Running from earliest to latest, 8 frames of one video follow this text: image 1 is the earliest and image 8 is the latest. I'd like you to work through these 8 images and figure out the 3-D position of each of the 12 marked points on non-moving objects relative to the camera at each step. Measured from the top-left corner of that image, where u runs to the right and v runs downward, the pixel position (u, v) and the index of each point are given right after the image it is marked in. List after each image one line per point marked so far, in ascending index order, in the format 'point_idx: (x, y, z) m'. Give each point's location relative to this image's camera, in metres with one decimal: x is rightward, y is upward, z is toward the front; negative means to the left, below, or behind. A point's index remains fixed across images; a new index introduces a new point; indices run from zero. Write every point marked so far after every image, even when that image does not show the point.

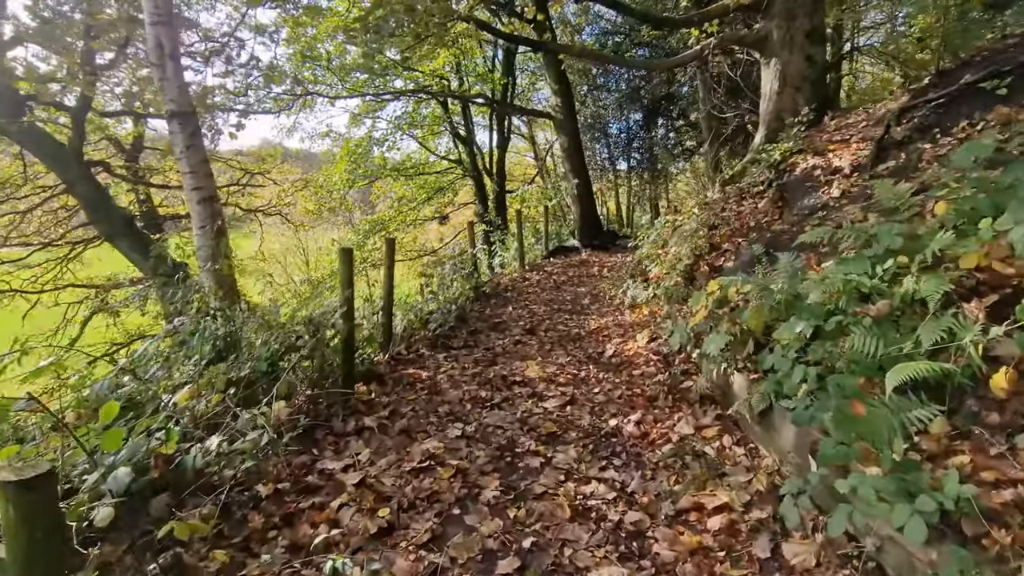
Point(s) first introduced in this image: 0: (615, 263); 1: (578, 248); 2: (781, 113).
0: (+1.6, +0.3, +11.3) m
1: (+1.3, +0.8, +14.3) m
2: (+3.2, +2.1, +8.7) m
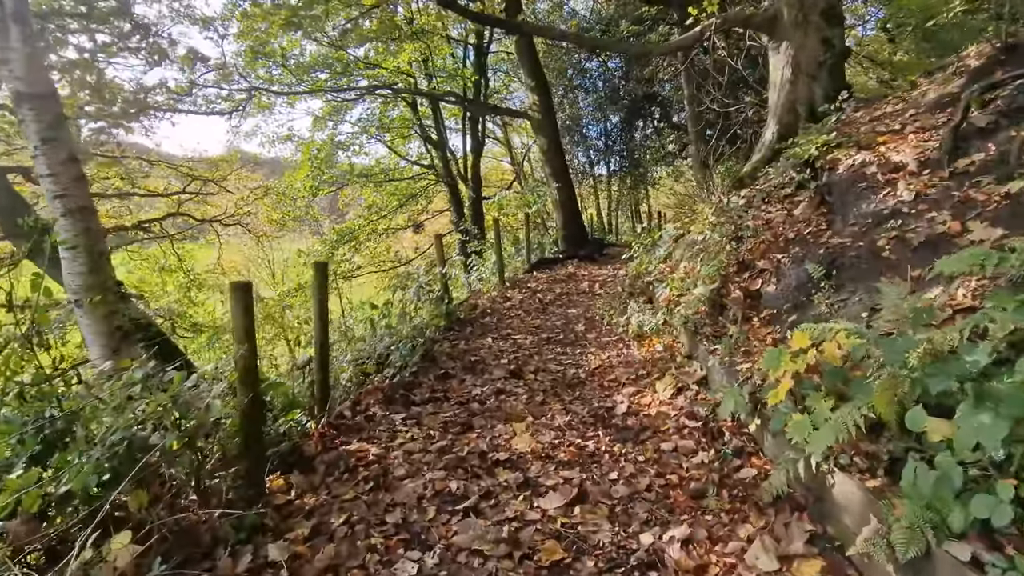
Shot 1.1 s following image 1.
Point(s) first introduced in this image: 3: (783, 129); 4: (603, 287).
0: (+1.3, +0.1, +10.1) m
1: (+0.9, +0.5, +13.1) m
2: (+2.9, +1.9, +7.6) m
3: (+2.8, +1.7, +7.6) m
4: (+1.2, -0.1, +9.3) m
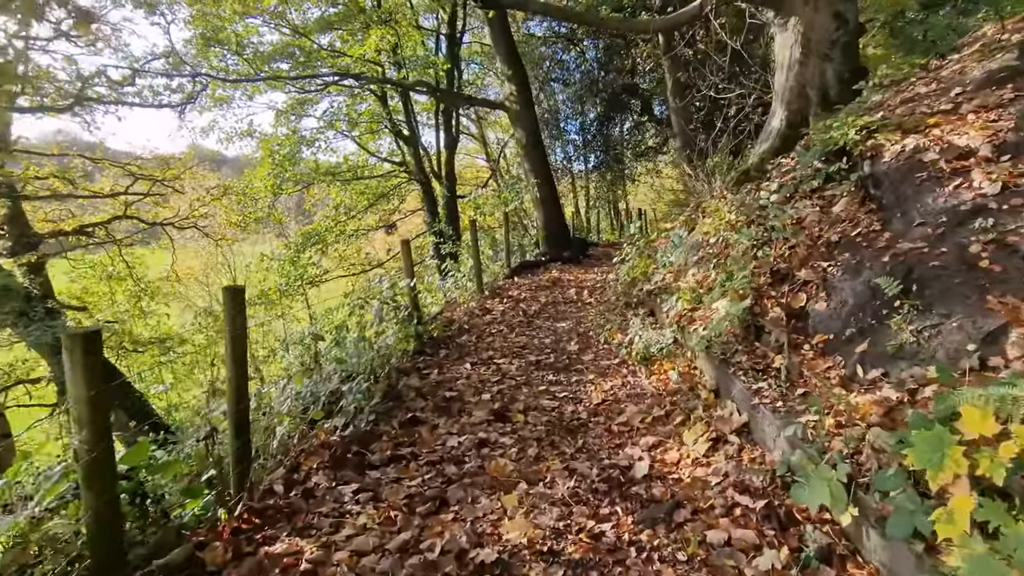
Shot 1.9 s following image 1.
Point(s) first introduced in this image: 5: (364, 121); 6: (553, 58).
0: (+1.1, 0.0, +9.2) m
1: (+0.5, +0.4, +12.2) m
2: (+2.7, +1.9, +6.7) m
3: (+2.6, +1.6, +6.8) m
4: (+1.0, -0.1, +8.4) m
5: (-3.8, +4.3, +18.6) m
6: (+1.0, +5.8, +18.5) m
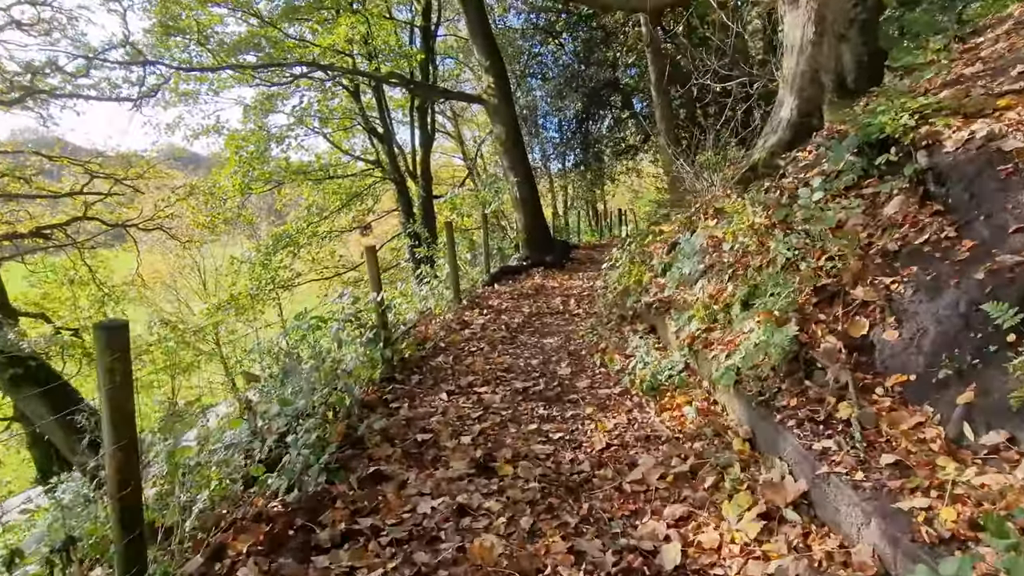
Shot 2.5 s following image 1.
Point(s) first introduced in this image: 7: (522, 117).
0: (+0.9, -0.1, +8.4) m
1: (+0.2, +0.3, +11.4) m
2: (+2.6, +1.8, +6.0) m
3: (+2.5, +1.5, +6.1) m
4: (+0.8, -0.2, +7.6) m
5: (-4.3, +4.2, +17.7) m
6: (+0.5, +5.8, +17.7) m
7: (+0.3, +4.5, +19.2) m
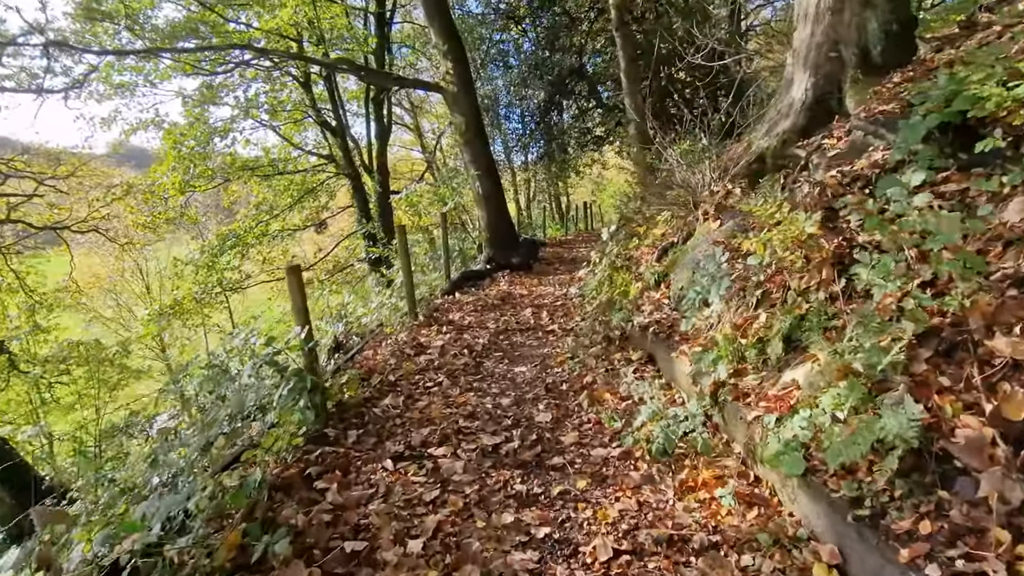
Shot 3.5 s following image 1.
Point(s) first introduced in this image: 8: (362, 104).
0: (+0.5, -0.2, +7.4) m
1: (-0.3, +0.2, +10.3) m
2: (+2.3, +1.7, +5.0) m
3: (+2.2, +1.4, +5.1) m
4: (+0.4, -0.3, +6.6) m
5: (-5.2, +4.1, +16.3) m
6: (-0.5, +5.7, +16.6) m
7: (-0.7, +4.5, +18.0) m
8: (-3.7, +4.5, +17.8) m
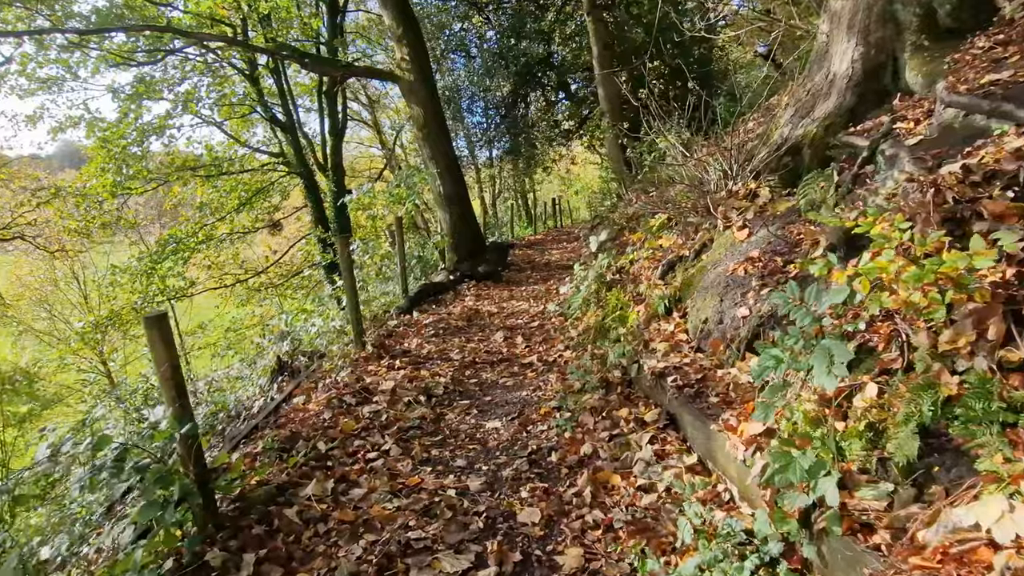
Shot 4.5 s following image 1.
0: (+0.2, -0.4, +6.2) m
1: (-0.7, +0.1, +9.1) m
2: (+2.1, +1.5, +3.9) m
3: (+2.0, +1.3, +4.0) m
4: (+0.2, -0.5, +5.4) m
5: (-6.0, +3.8, +14.9) m
6: (-1.3, +5.6, +15.4) m
7: (-1.6, +4.3, +16.8) m
8: (-4.5, +4.3, +16.4) m
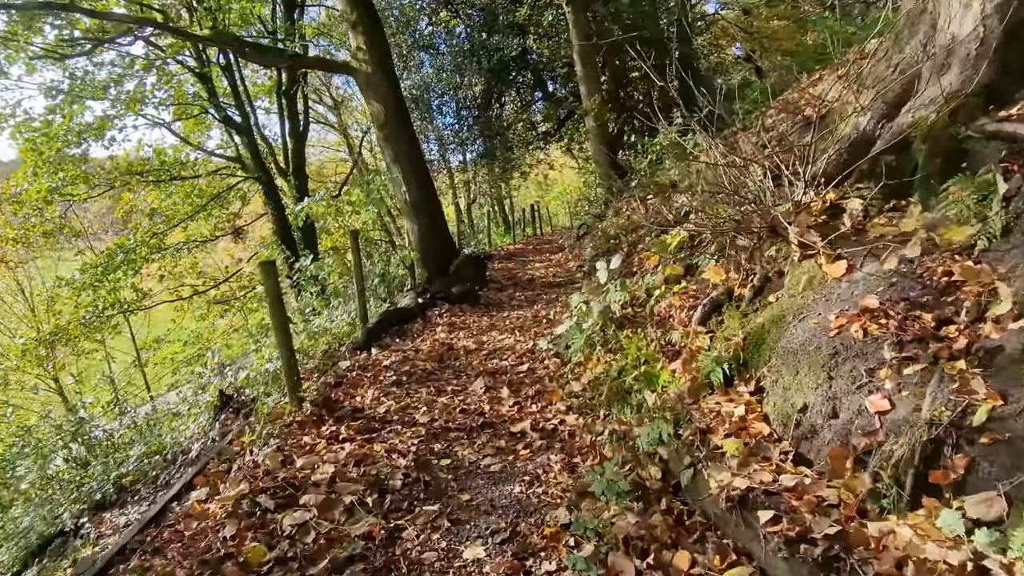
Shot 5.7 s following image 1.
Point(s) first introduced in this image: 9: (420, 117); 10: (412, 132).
0: (+0.1, -0.6, +4.9) m
1: (-1.0, -0.2, +7.7) m
2: (+2.0, +1.3, +2.7) m
3: (+1.9, +1.1, +2.8) m
4: (+0.1, -0.7, +4.1) m
5: (-6.4, +3.5, +13.4) m
6: (-1.8, +5.3, +14.0) m
7: (-2.1, +4.0, +15.4) m
8: (-5.1, +4.0, +14.9) m
9: (-1.9, +3.7, +15.5) m
10: (-1.1, +1.8, +8.4) m
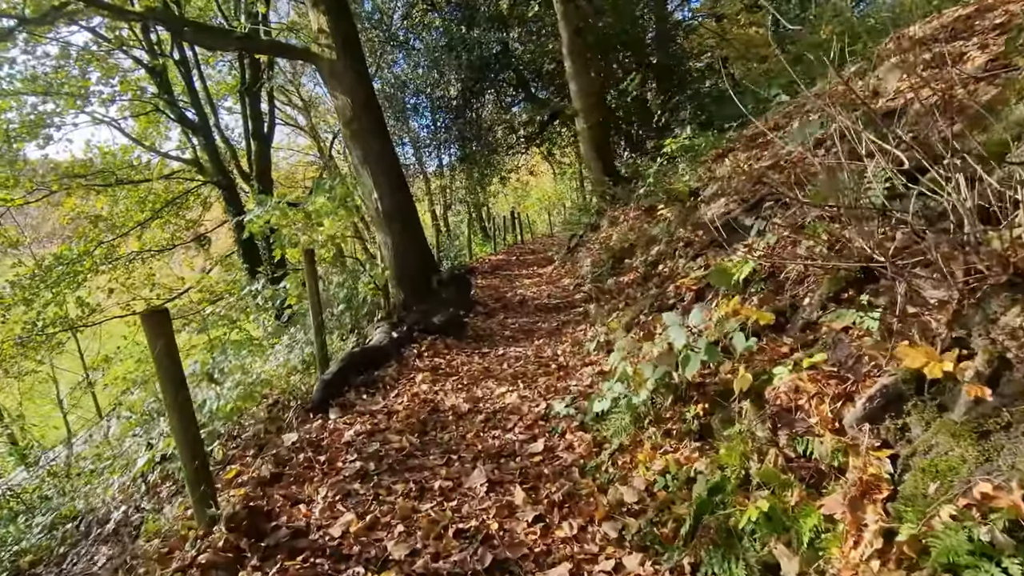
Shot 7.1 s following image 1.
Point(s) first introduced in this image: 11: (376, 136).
0: (+0.2, -0.9, +3.5) m
1: (-1.0, -0.5, +6.3) m
2: (+2.2, +1.1, +1.3) m
3: (+2.1, +0.9, +1.4) m
4: (+0.2, -1.0, +2.7) m
5: (-6.7, +3.2, +11.7) m
6: (-2.0, +5.0, +12.6) m
7: (-2.4, +3.7, +13.9) m
8: (-5.3, +3.7, +13.3) m
9: (-2.2, +3.4, +14.0) m
10: (-1.2, +1.5, +6.9) m
11: (-1.3, +1.5, +6.8) m
